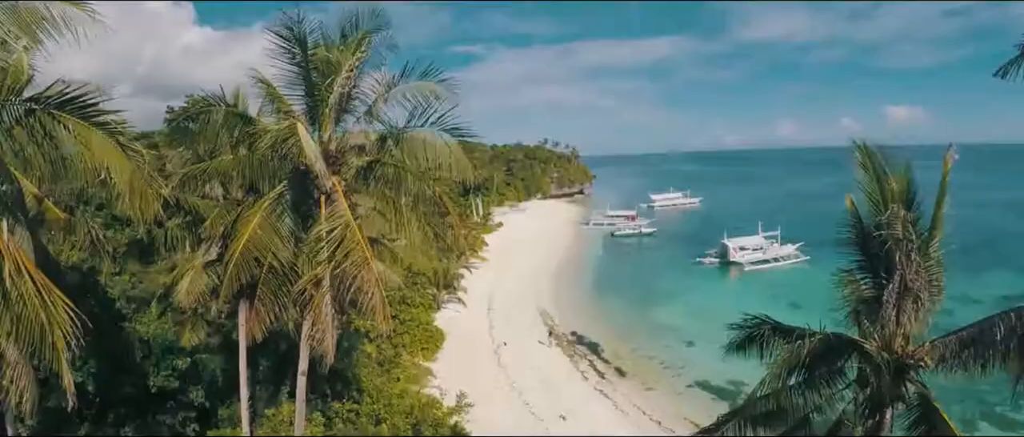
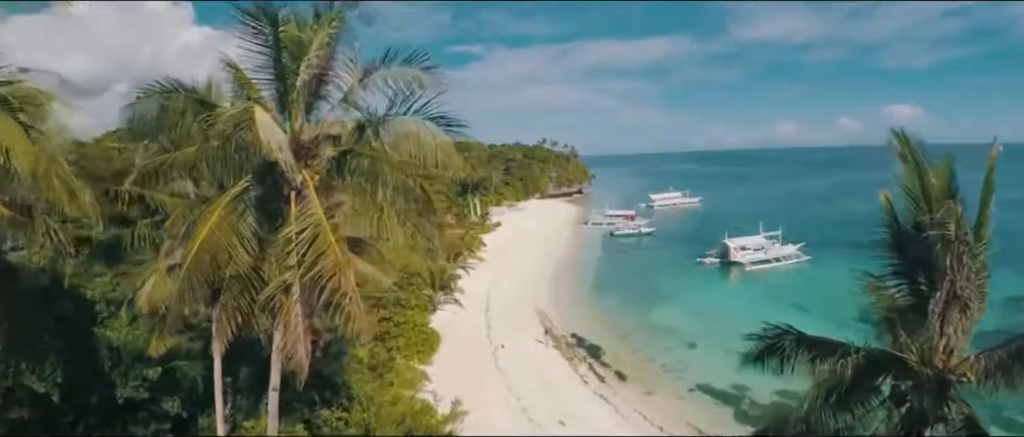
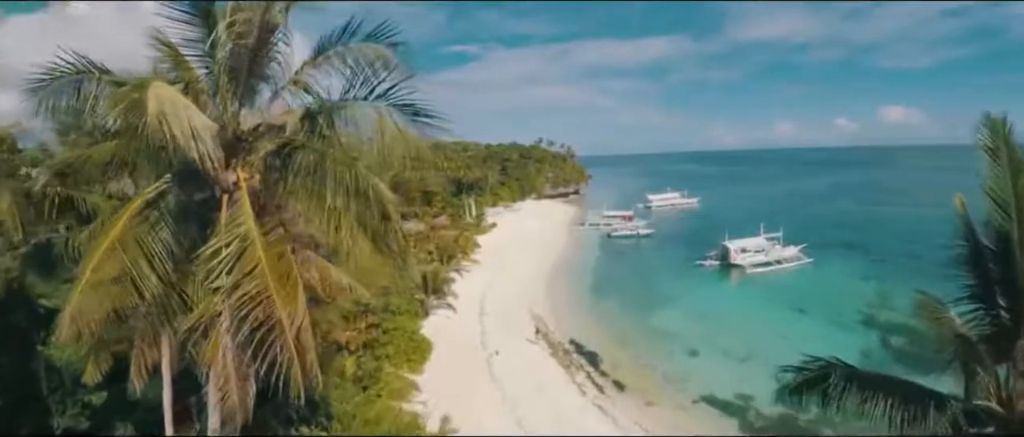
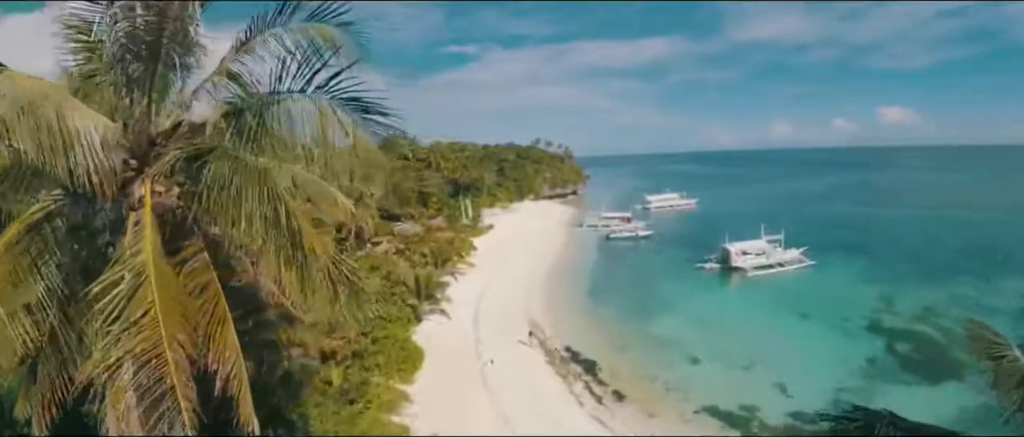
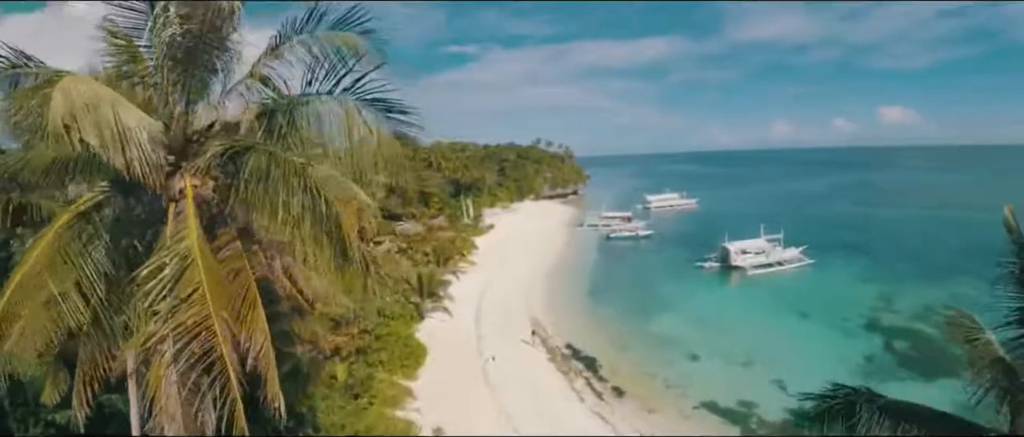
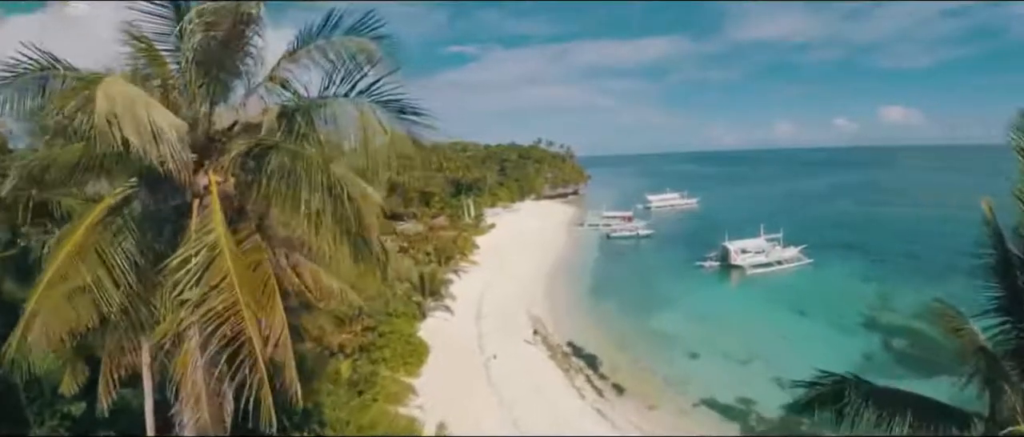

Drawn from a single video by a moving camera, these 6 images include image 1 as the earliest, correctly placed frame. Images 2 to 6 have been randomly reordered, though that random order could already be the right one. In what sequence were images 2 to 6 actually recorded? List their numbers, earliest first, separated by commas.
2, 3, 6, 5, 4
